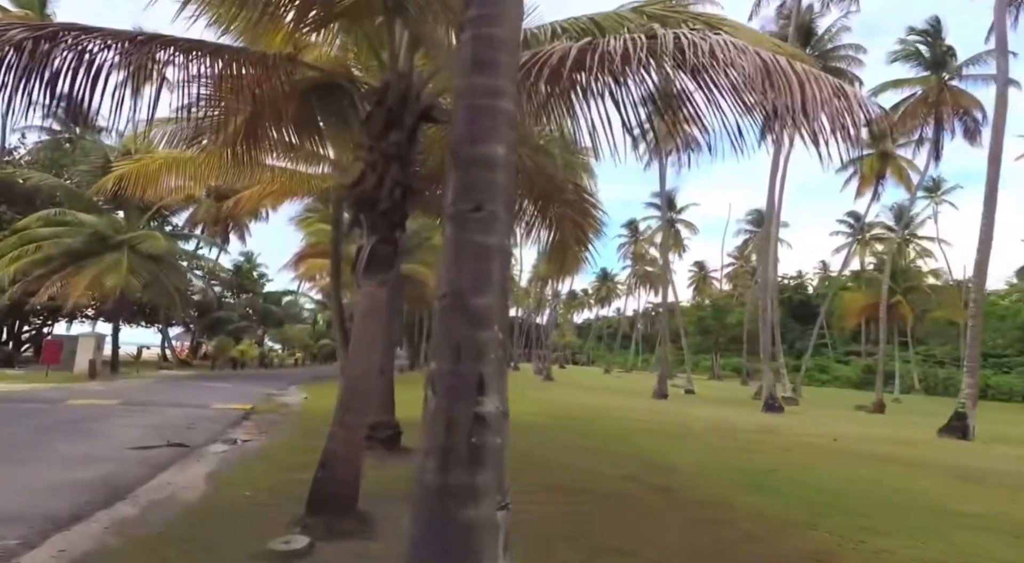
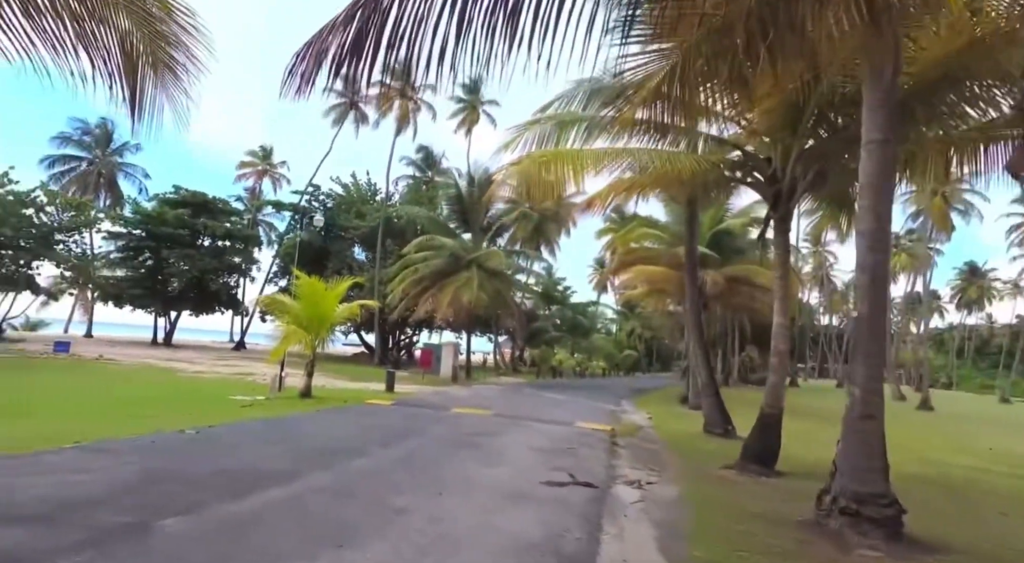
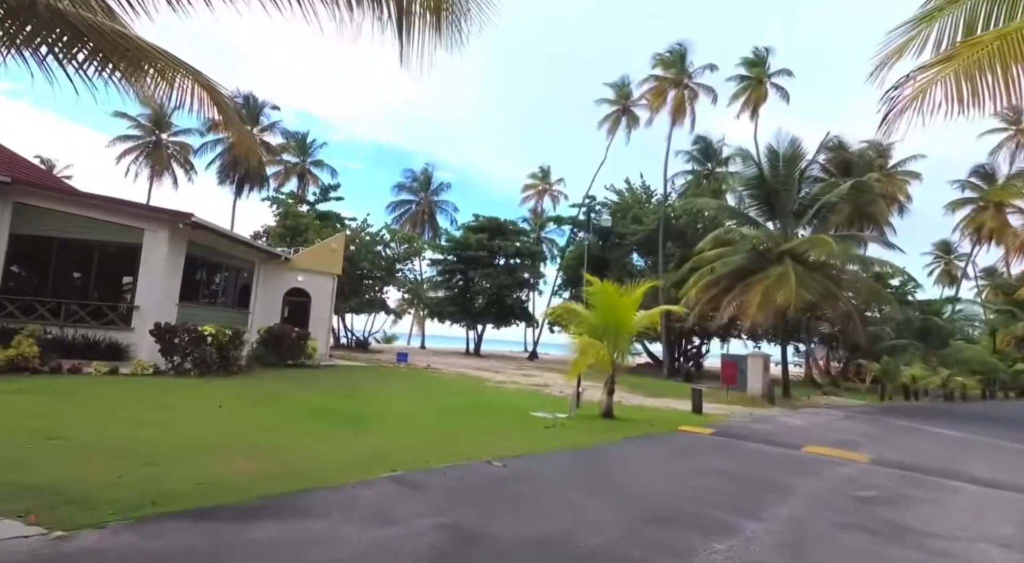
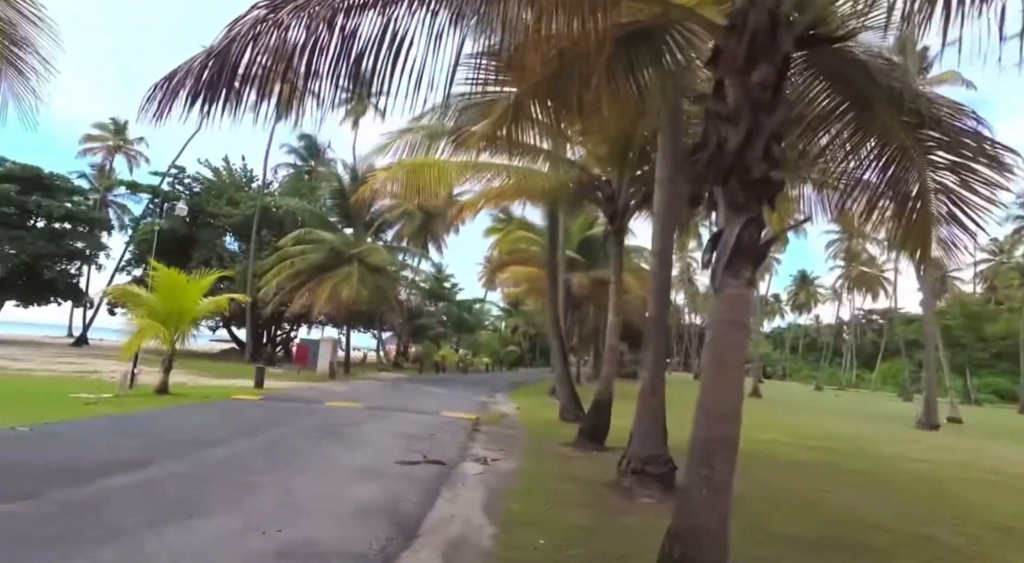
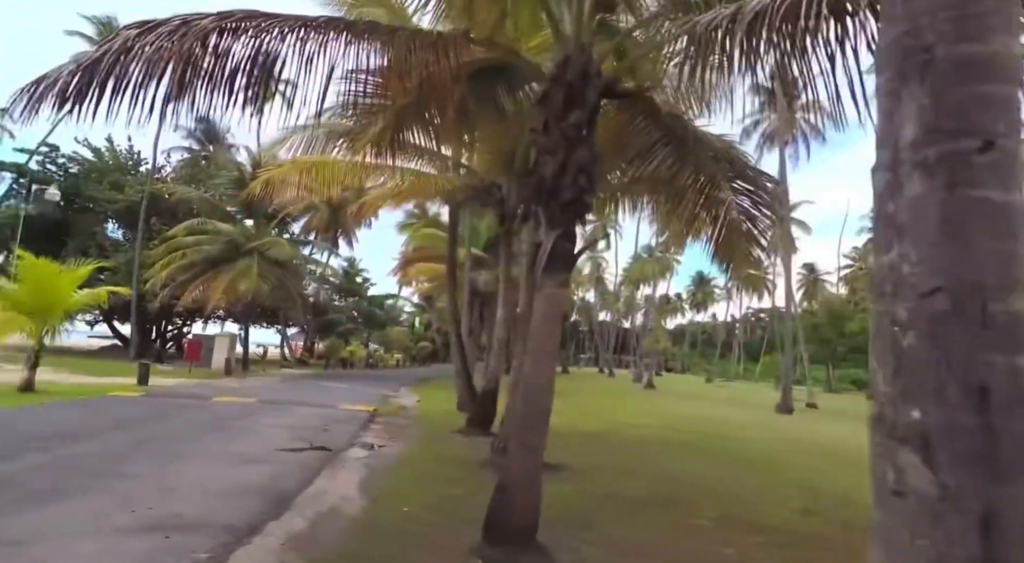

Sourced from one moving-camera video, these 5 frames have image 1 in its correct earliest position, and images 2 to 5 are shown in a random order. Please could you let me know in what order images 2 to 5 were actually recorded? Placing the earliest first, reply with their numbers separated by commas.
5, 4, 2, 3
